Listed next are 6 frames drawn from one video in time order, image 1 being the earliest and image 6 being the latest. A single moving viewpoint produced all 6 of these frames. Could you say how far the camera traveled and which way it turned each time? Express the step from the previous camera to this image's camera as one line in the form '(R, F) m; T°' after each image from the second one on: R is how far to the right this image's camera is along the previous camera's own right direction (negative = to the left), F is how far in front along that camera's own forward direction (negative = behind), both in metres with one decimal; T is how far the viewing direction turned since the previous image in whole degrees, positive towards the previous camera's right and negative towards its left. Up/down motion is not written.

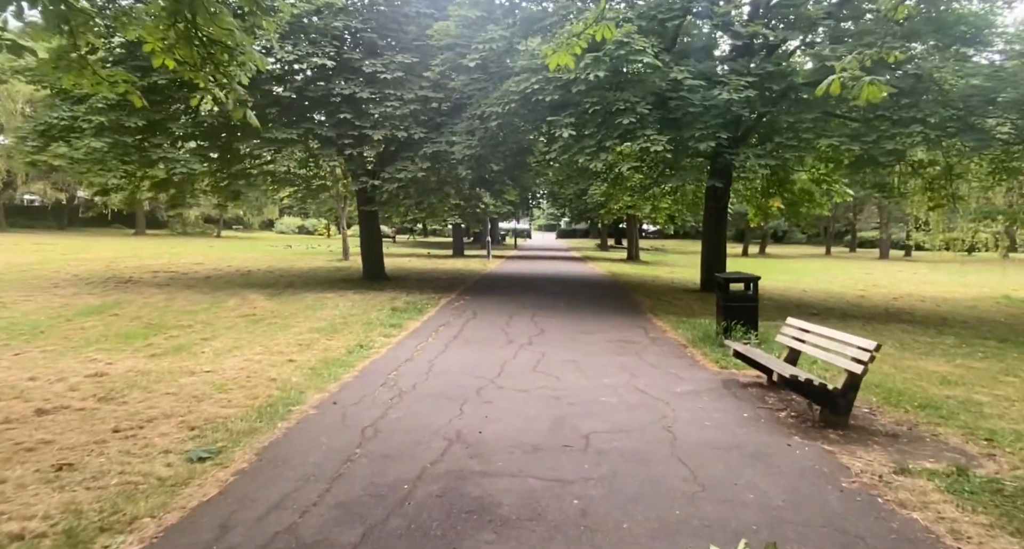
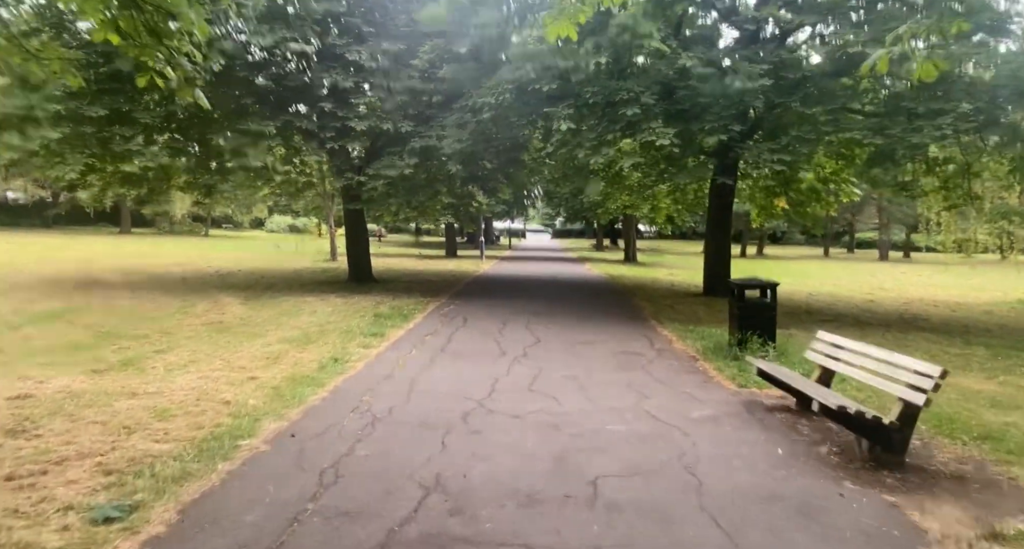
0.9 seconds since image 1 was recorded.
(0.0, +1.0) m; 0°
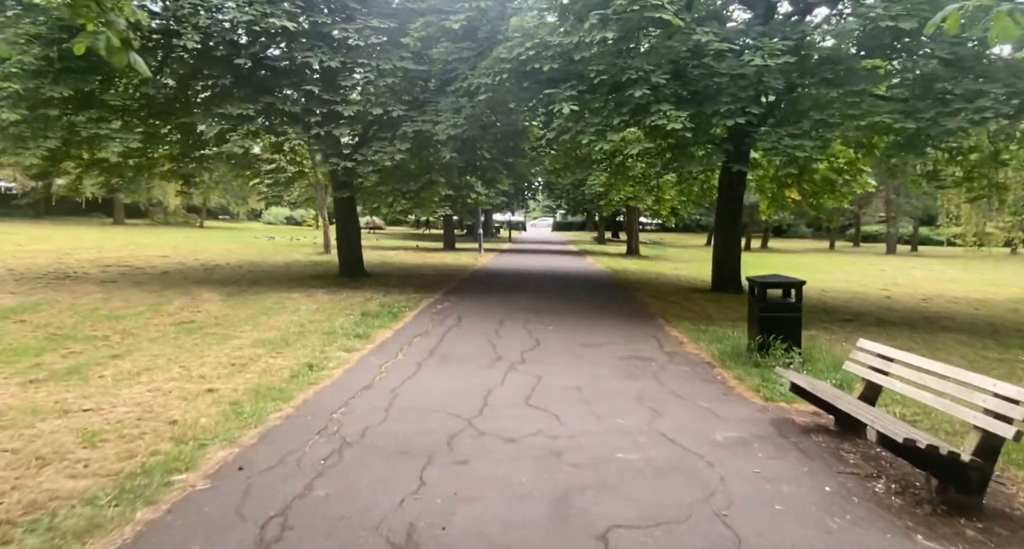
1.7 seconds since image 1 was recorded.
(+0.1, +0.9) m; 0°
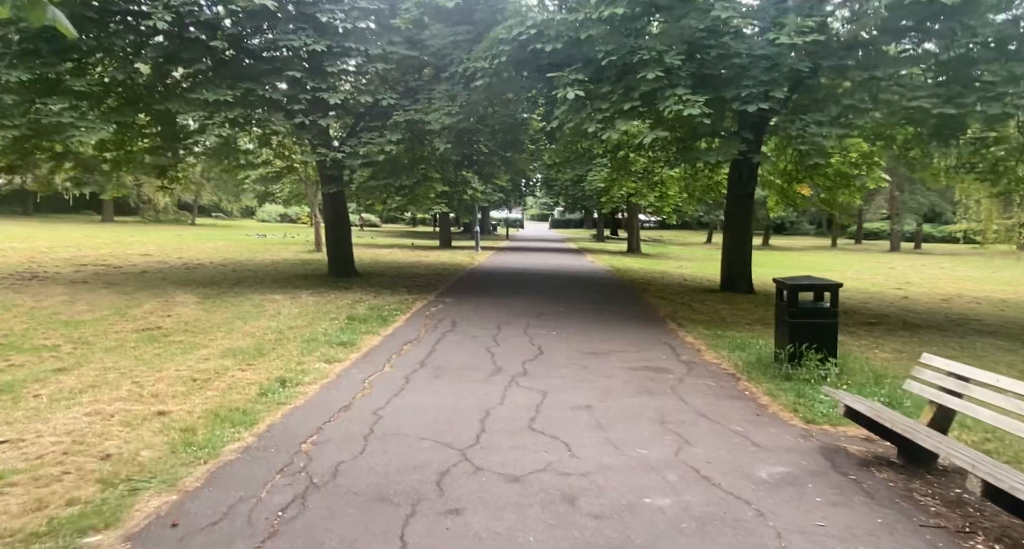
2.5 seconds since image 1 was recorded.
(0.0, +0.9) m; 0°
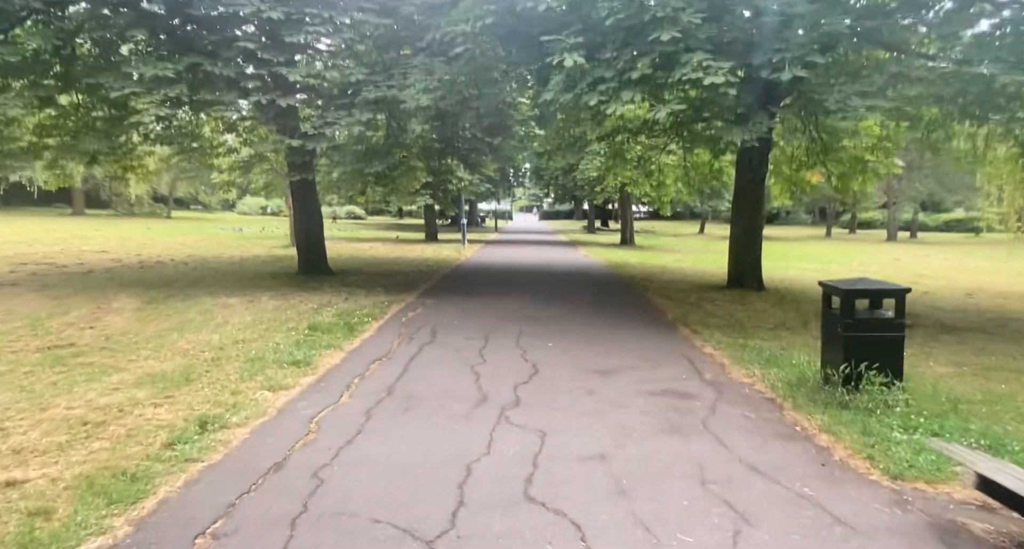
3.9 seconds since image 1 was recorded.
(0.0, +1.5) m; +1°
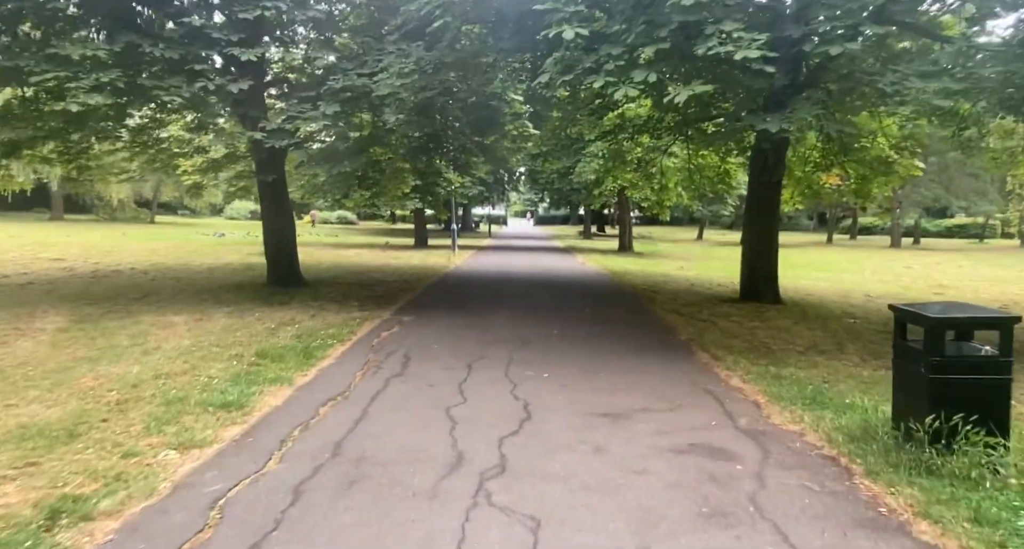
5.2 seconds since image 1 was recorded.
(+0.1, +1.5) m; 0°
